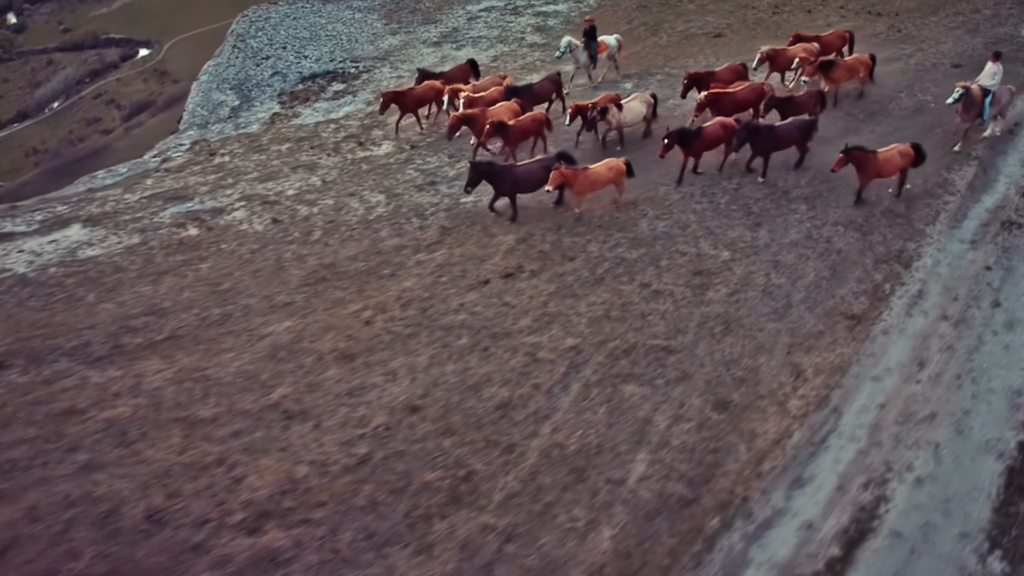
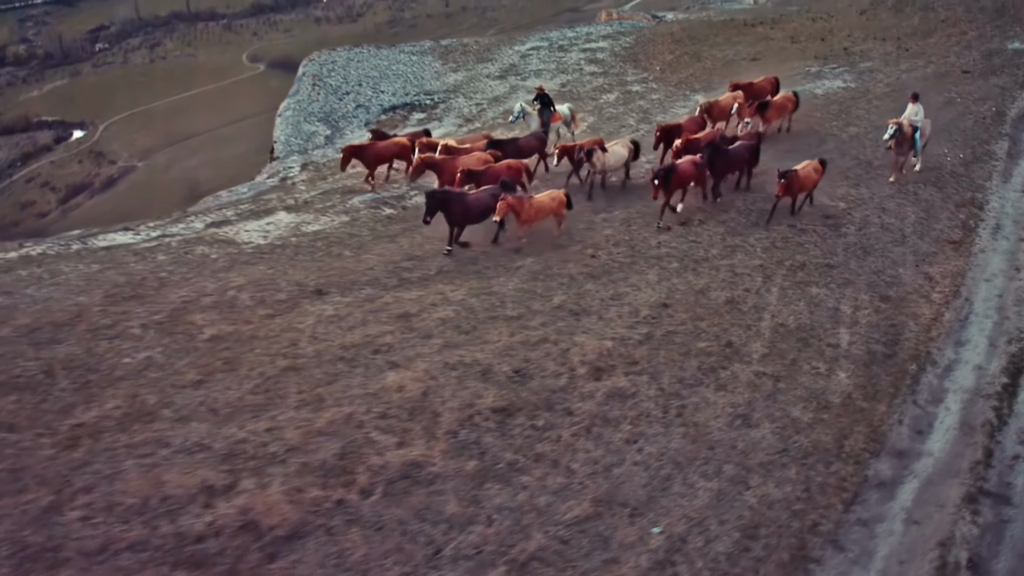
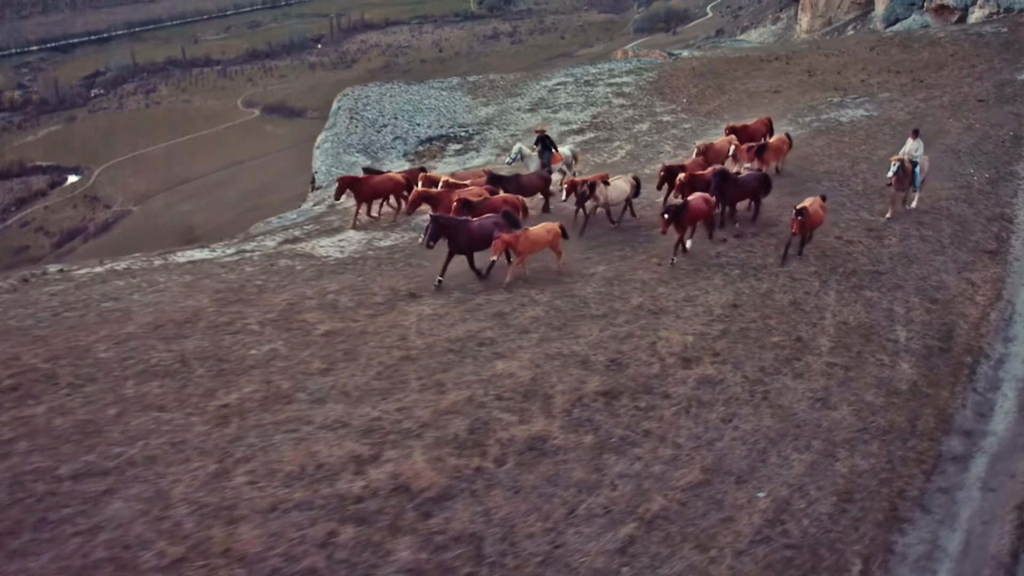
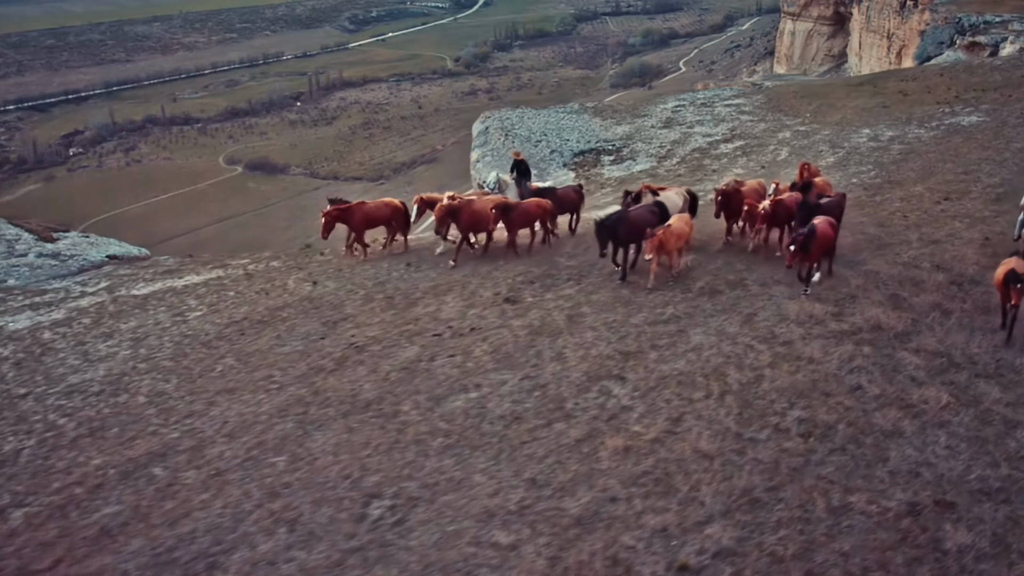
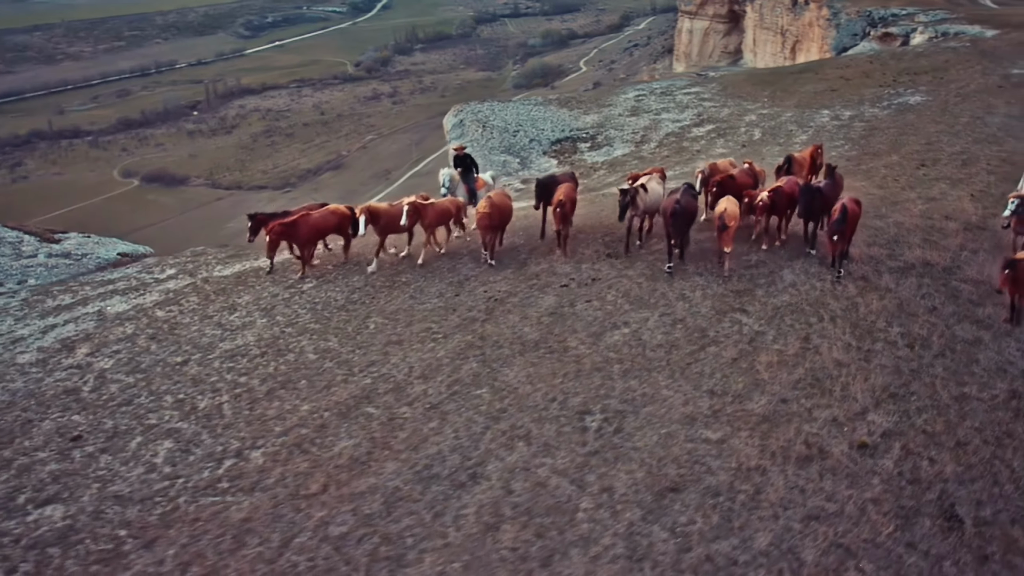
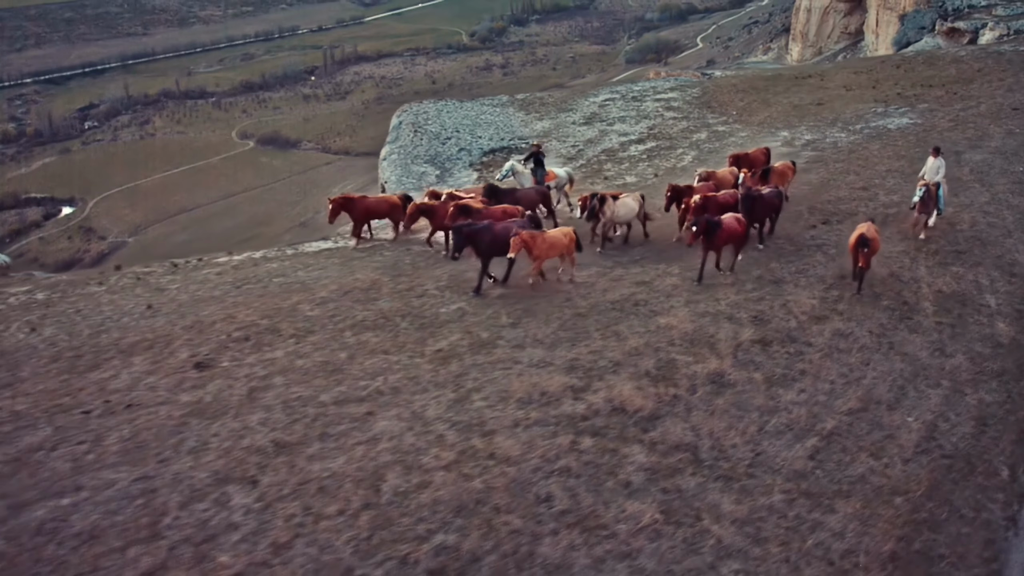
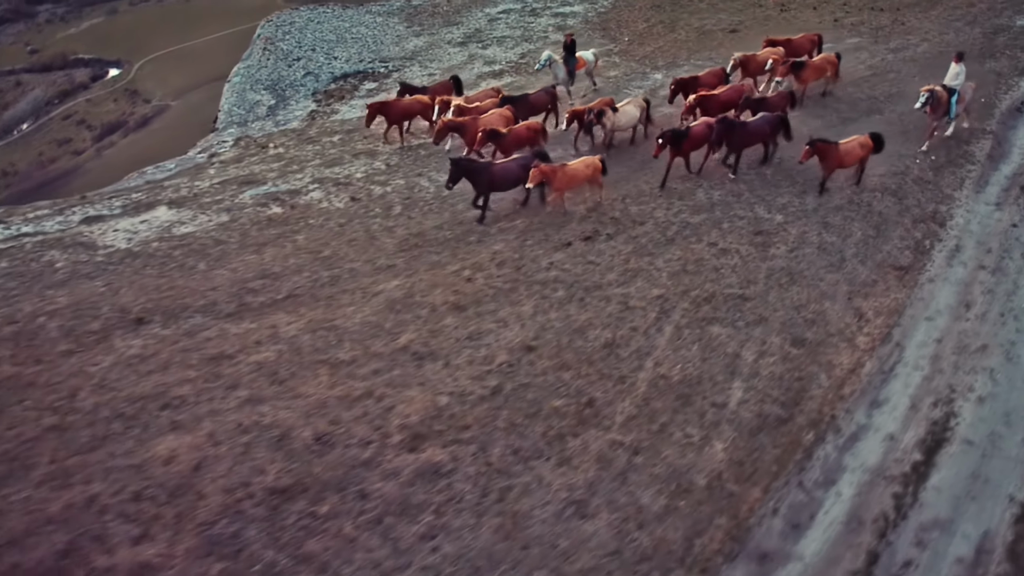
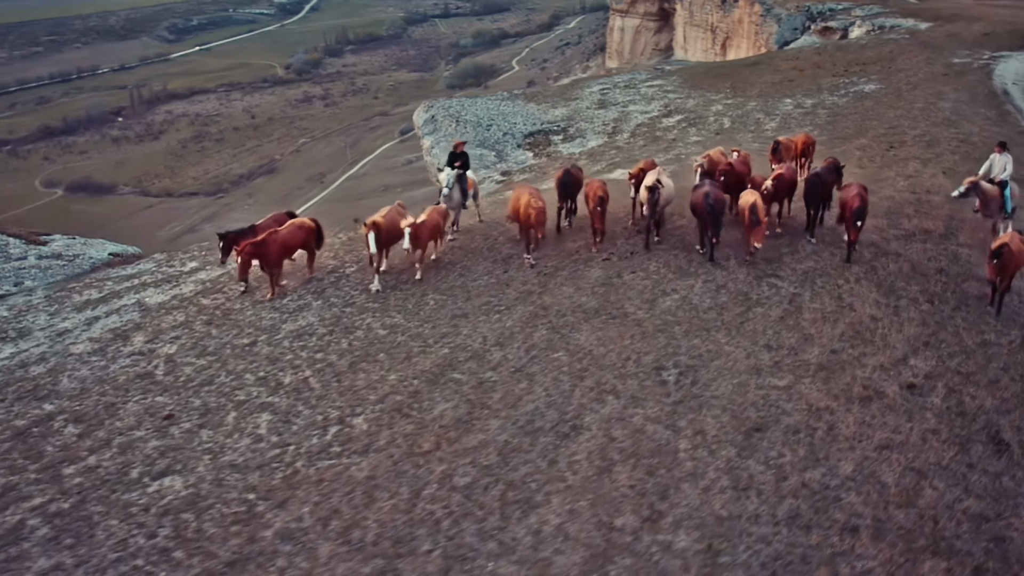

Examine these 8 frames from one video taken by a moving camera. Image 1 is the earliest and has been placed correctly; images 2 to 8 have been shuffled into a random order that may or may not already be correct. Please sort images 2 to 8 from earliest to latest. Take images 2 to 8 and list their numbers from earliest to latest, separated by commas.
7, 2, 3, 6, 4, 5, 8
